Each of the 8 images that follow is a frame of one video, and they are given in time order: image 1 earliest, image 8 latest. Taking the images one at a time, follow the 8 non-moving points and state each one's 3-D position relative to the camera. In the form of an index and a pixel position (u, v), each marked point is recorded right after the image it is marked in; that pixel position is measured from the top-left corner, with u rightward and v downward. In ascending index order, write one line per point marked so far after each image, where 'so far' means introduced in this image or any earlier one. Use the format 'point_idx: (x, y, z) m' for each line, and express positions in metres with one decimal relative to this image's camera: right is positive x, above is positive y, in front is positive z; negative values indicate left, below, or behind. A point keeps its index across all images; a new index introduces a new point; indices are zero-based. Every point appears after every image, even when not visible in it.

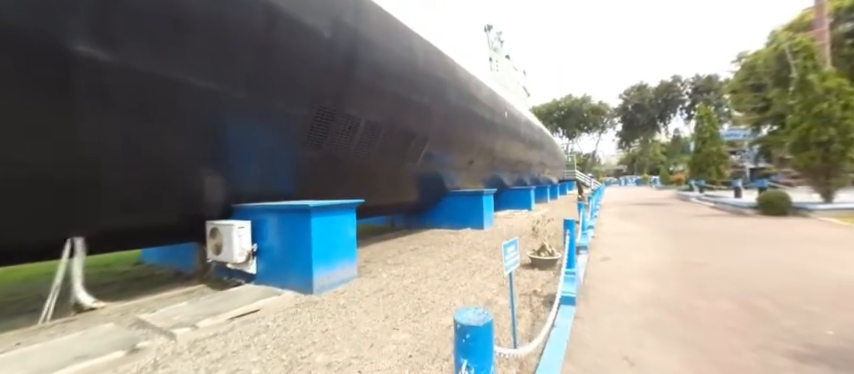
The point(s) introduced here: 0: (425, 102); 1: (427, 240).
0: (0.0, +1.5, +5.7) m
1: (0.0, -1.1, +6.5) m
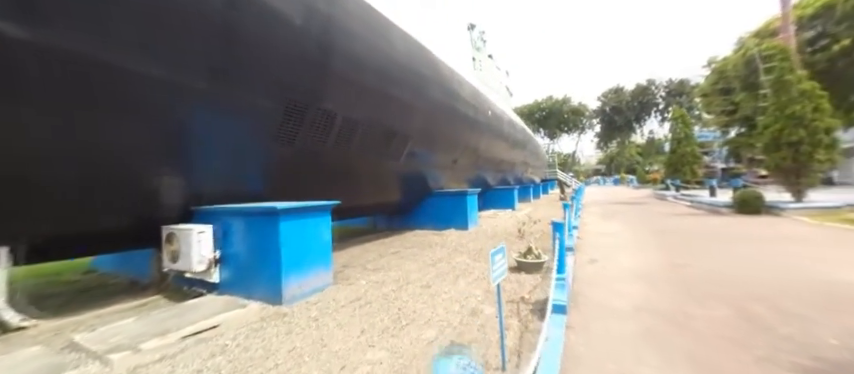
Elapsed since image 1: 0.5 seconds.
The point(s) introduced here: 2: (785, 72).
0: (-0.3, +1.5, +5.4) m
1: (-0.4, -1.1, +6.2) m
2: (+11.1, +3.6, +9.4) m
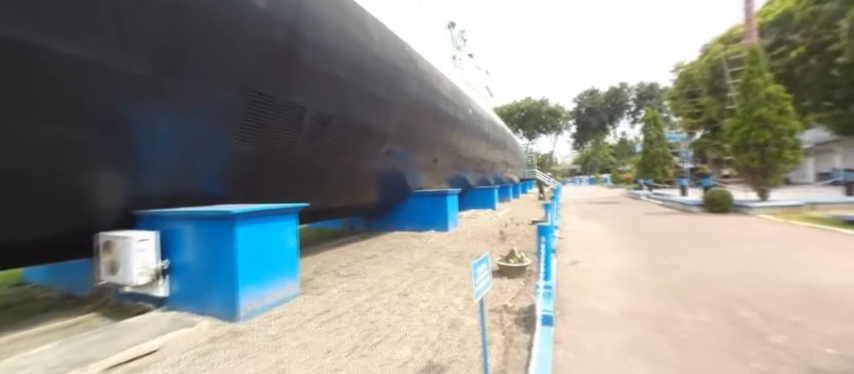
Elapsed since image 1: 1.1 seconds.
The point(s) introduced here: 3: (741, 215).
0: (-0.7, +1.5, +5.1) m
1: (-0.8, -1.1, +6.0) m
2: (+10.4, +3.6, +9.8) m
3: (+8.3, -0.7, +8.1) m
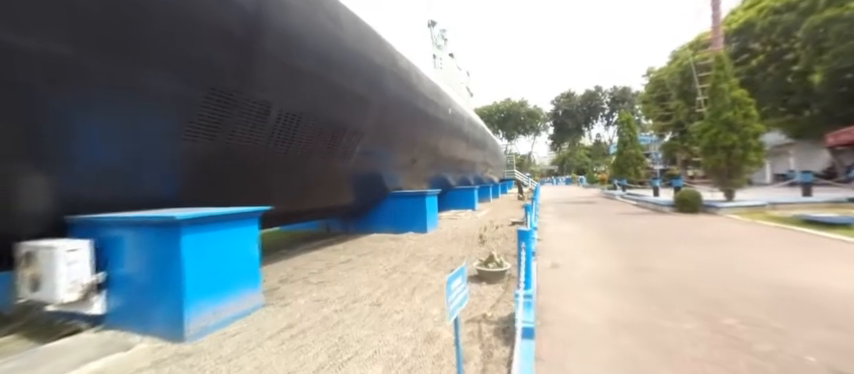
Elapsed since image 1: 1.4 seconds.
0: (-1.1, +1.5, +4.9) m
1: (-1.2, -1.1, +5.7) m
2: (+9.8, +3.6, +10.3) m
3: (+7.8, -0.8, +8.4) m
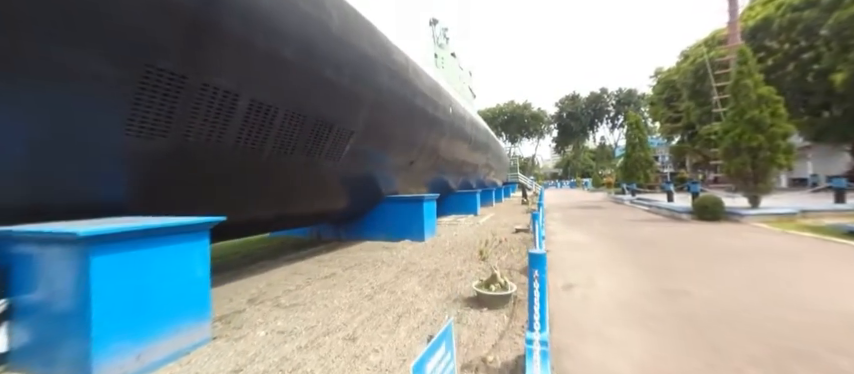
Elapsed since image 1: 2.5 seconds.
0: (-1.1, +1.4, +4.4) m
1: (-1.2, -1.2, +5.2) m
2: (+9.8, +3.4, +9.7) m
3: (+7.7, -0.9, +7.8) m
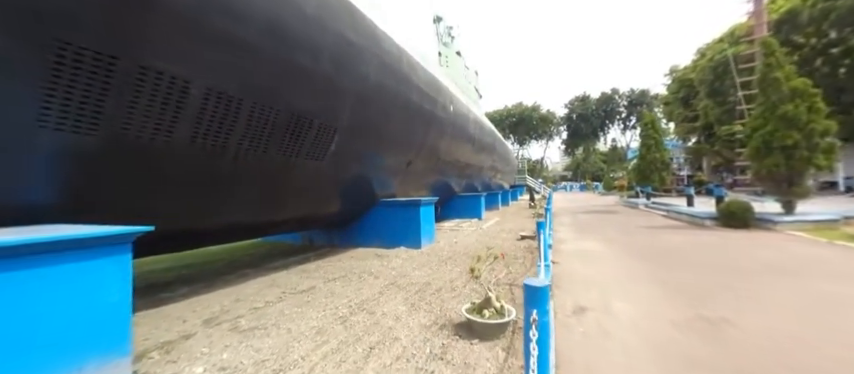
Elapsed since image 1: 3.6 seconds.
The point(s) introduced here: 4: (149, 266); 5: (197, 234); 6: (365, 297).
0: (-1.2, +1.4, +3.9) m
1: (-1.3, -1.2, +4.7) m
2: (+9.8, +3.3, +8.9) m
3: (+7.7, -1.0, +7.1) m
4: (-4.7, -1.3, +5.2) m
5: (-2.8, -0.6, +3.8) m
6: (-0.7, -1.2, +3.4) m
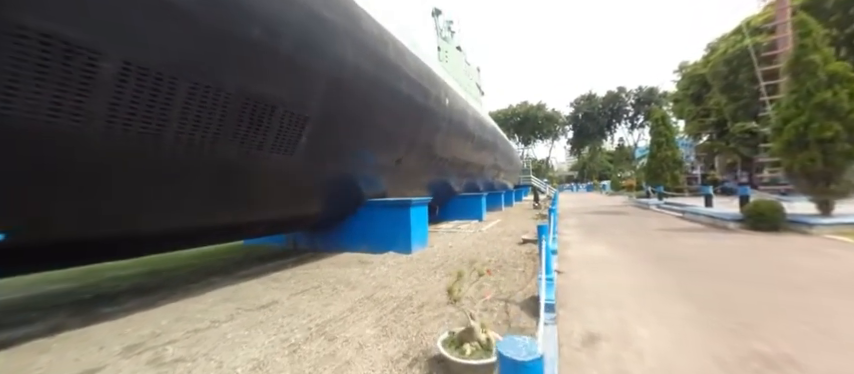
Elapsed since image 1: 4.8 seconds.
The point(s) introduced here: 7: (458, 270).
0: (-1.4, +1.4, +3.4) m
1: (-1.5, -1.2, +4.2) m
2: (+9.7, +3.3, +8.2) m
3: (+7.5, -0.9, +6.4) m
4: (-4.9, -1.3, +4.7) m
5: (-3.0, -0.5, +3.3) m
6: (-0.9, -1.2, +2.8) m
7: (+0.4, -1.1, +4.3) m
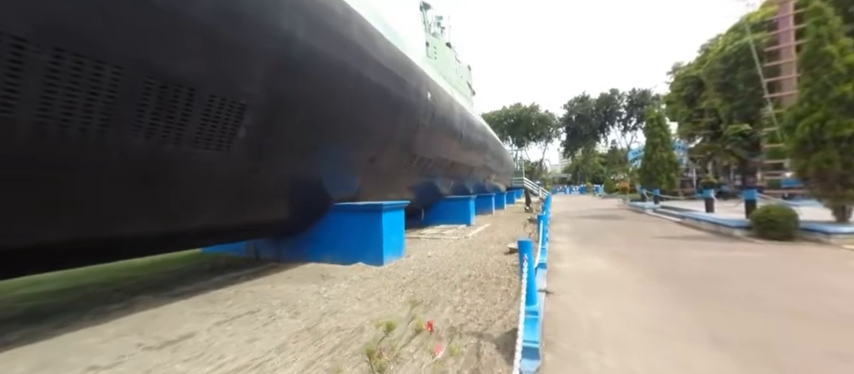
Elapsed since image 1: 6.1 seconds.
0: (-1.8, +1.4, +2.7) m
1: (-1.9, -1.2, +3.5) m
2: (+9.2, +3.2, +7.8) m
3: (+7.1, -1.0, +5.9) m
4: (-5.3, -1.3, +4.0) m
5: (-3.4, -0.6, +2.6) m
6: (-1.2, -1.2, +2.2) m
7: (0.0, -1.1, +3.7) m
